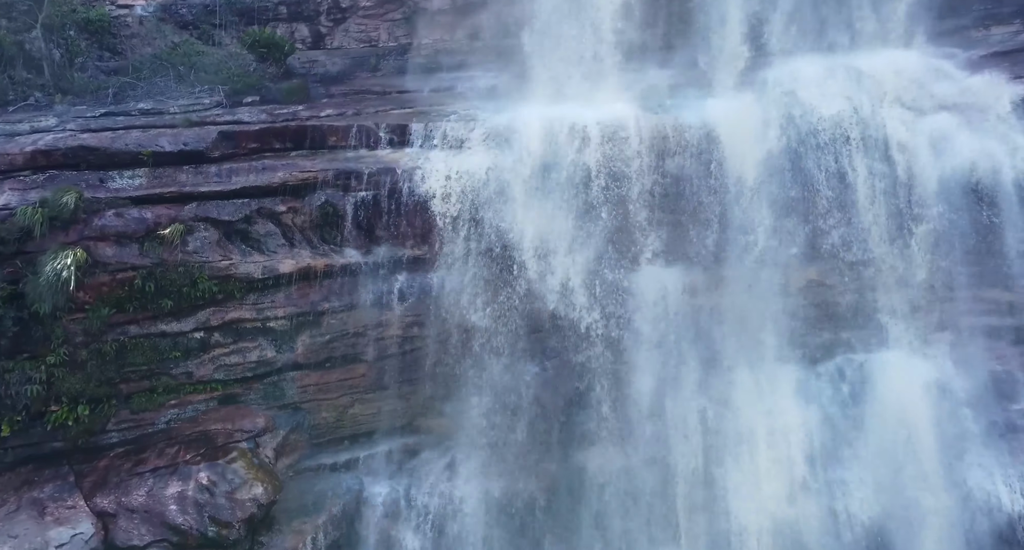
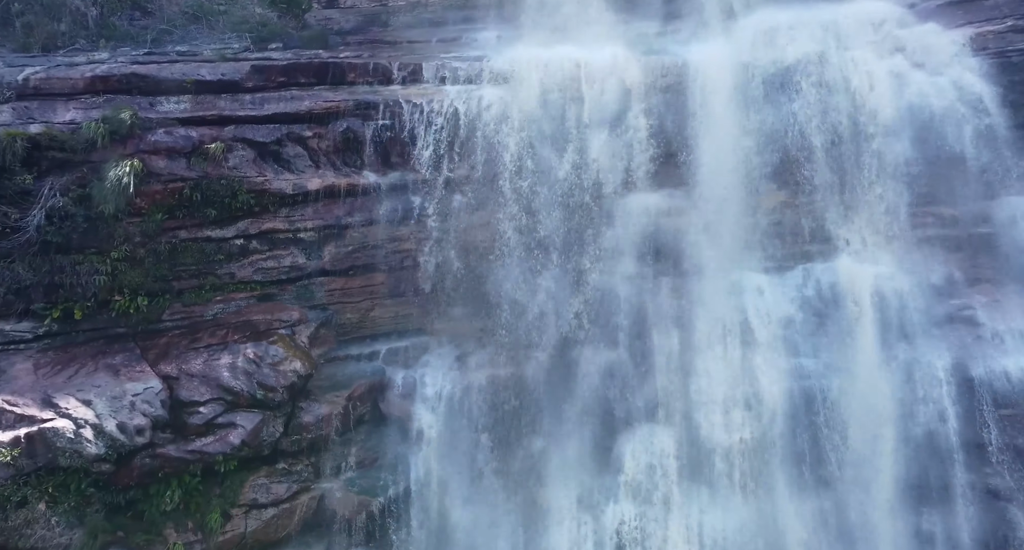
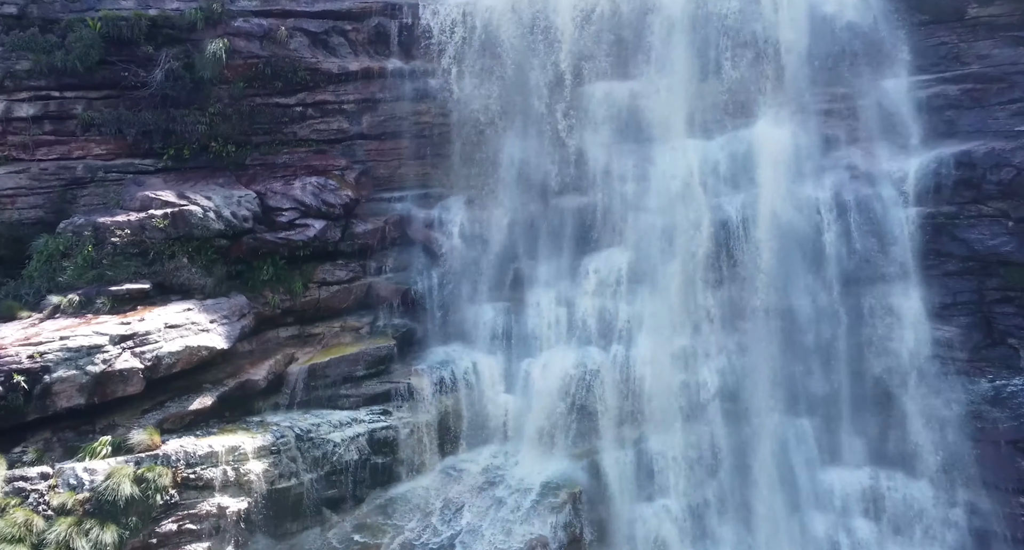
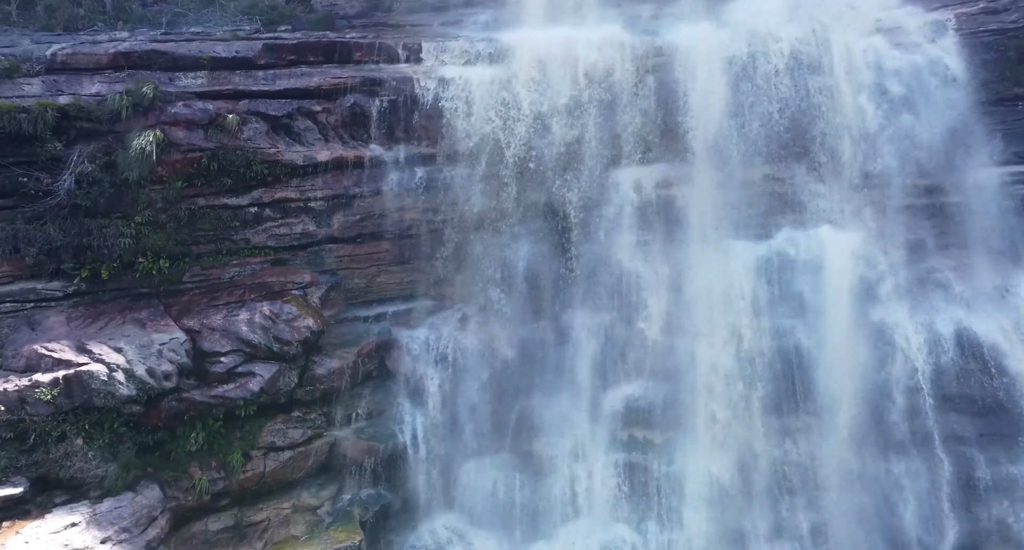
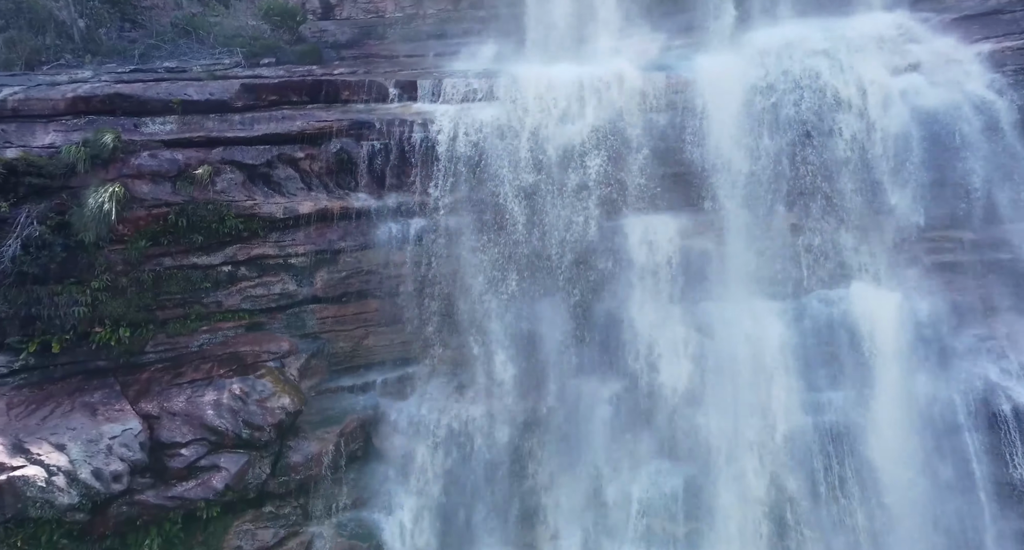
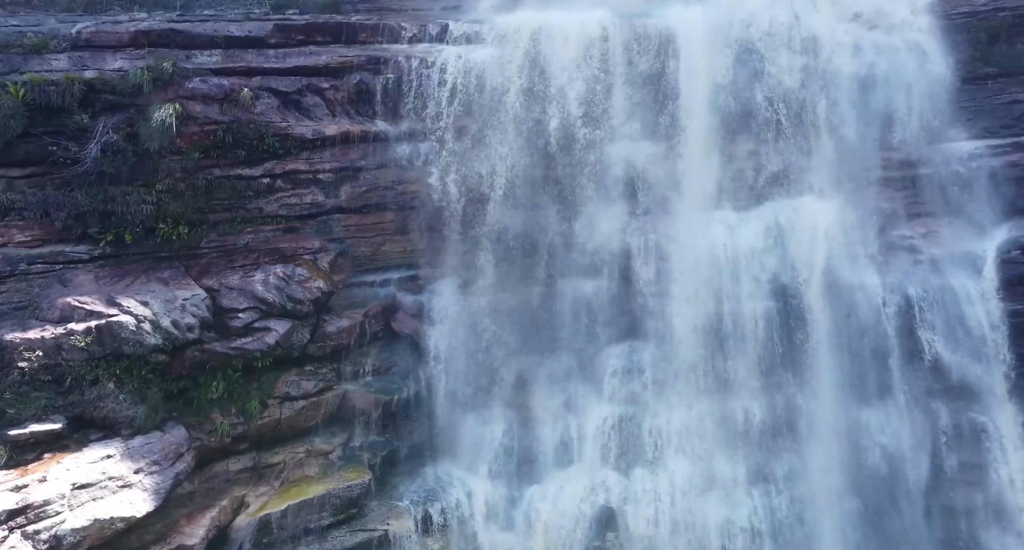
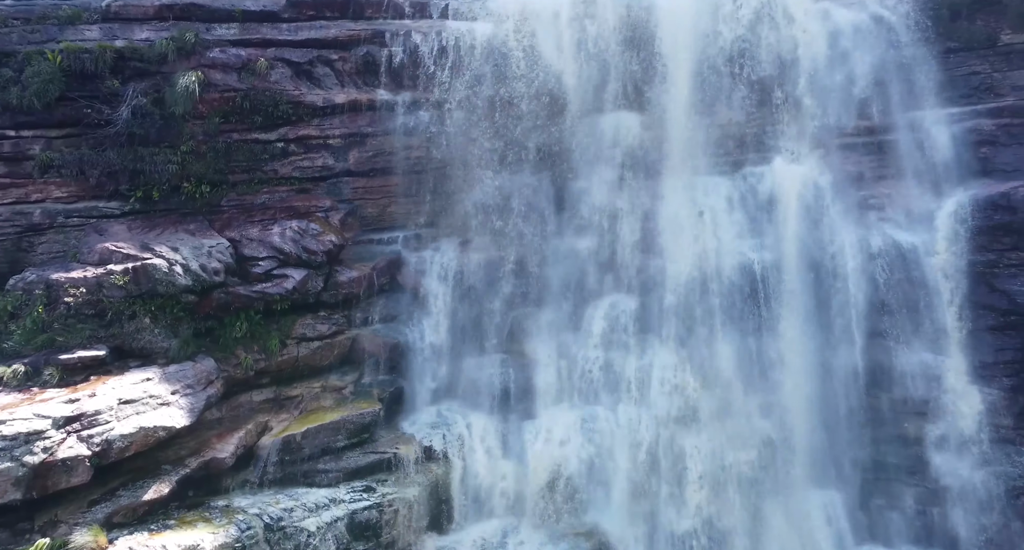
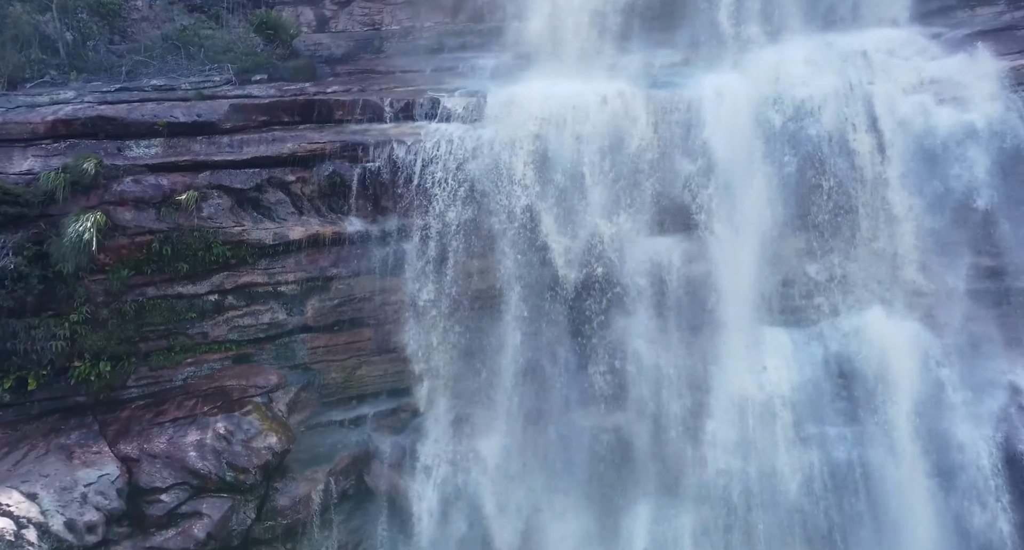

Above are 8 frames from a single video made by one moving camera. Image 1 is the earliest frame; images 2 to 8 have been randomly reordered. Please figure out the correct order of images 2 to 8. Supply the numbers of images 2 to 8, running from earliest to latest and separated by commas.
8, 5, 2, 4, 6, 7, 3
